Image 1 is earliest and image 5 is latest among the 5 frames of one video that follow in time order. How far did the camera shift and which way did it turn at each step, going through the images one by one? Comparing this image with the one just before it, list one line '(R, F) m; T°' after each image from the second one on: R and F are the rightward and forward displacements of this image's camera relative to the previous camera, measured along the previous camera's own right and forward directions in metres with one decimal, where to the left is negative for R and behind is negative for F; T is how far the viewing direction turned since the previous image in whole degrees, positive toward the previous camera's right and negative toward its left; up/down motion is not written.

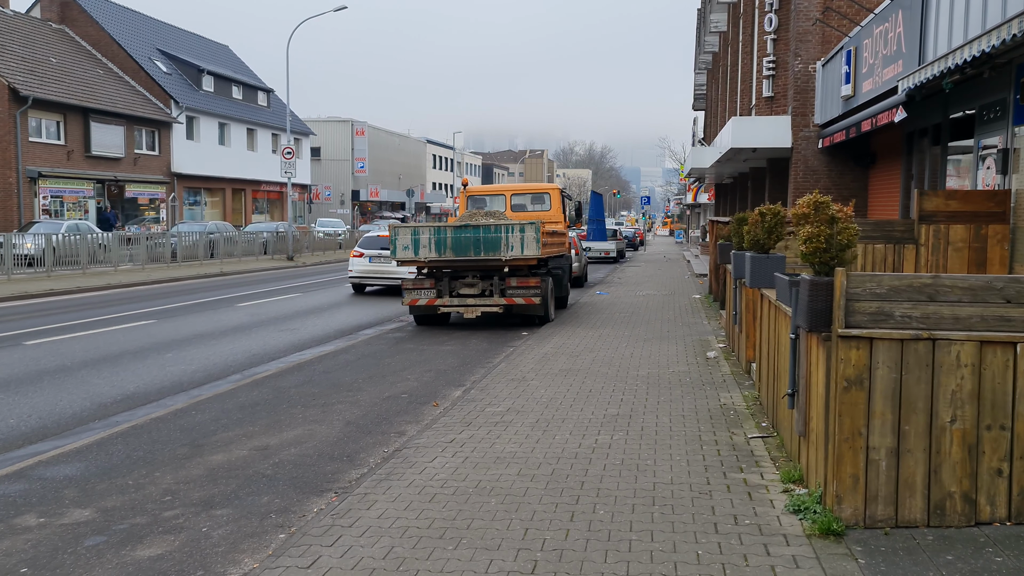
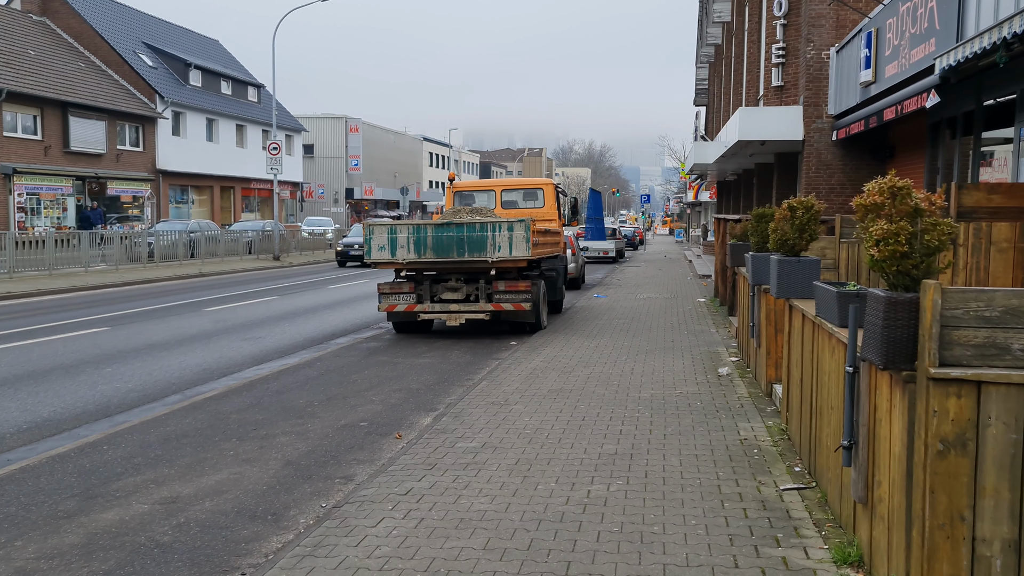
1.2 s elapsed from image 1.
(+0.2, +1.3) m; 0°
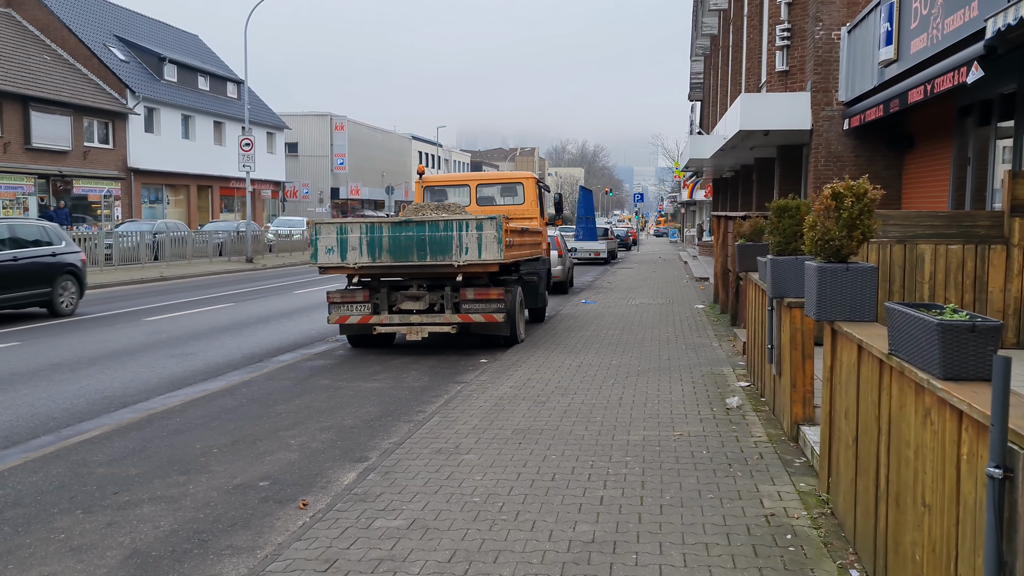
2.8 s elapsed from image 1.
(+0.3, +1.7) m; 0°
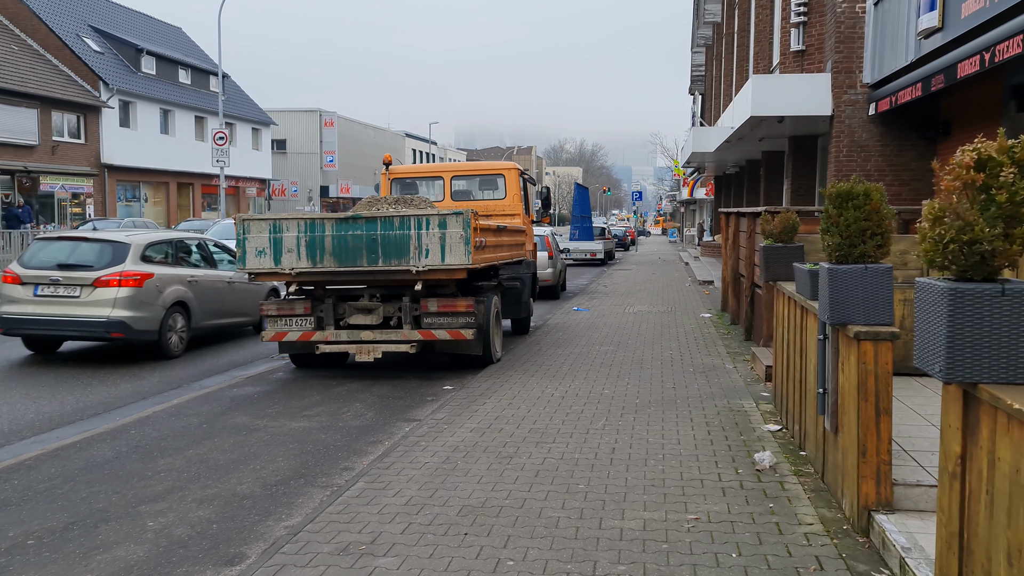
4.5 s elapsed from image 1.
(+0.3, +1.8) m; 0°
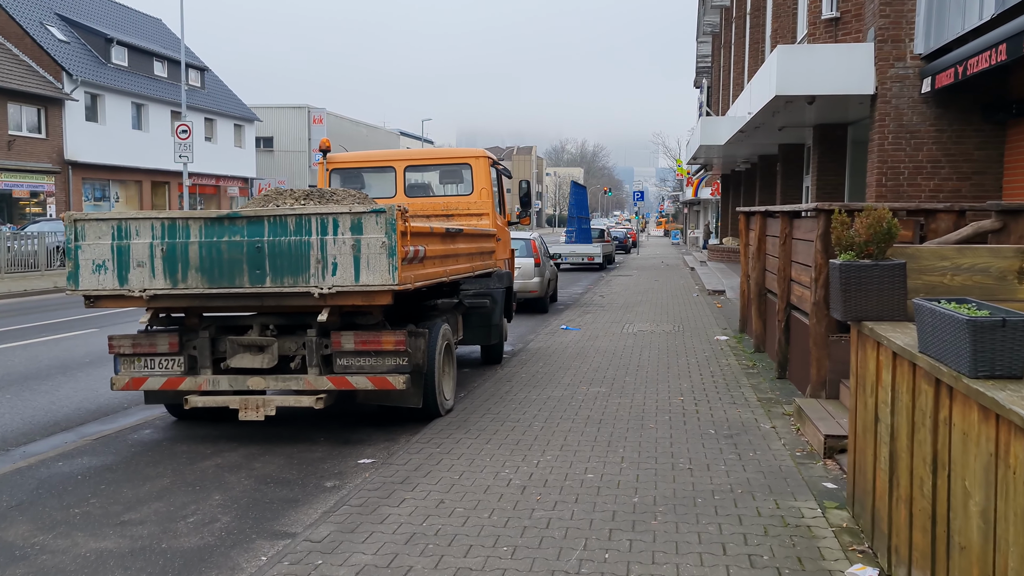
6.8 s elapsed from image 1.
(+0.4, +2.6) m; 0°
